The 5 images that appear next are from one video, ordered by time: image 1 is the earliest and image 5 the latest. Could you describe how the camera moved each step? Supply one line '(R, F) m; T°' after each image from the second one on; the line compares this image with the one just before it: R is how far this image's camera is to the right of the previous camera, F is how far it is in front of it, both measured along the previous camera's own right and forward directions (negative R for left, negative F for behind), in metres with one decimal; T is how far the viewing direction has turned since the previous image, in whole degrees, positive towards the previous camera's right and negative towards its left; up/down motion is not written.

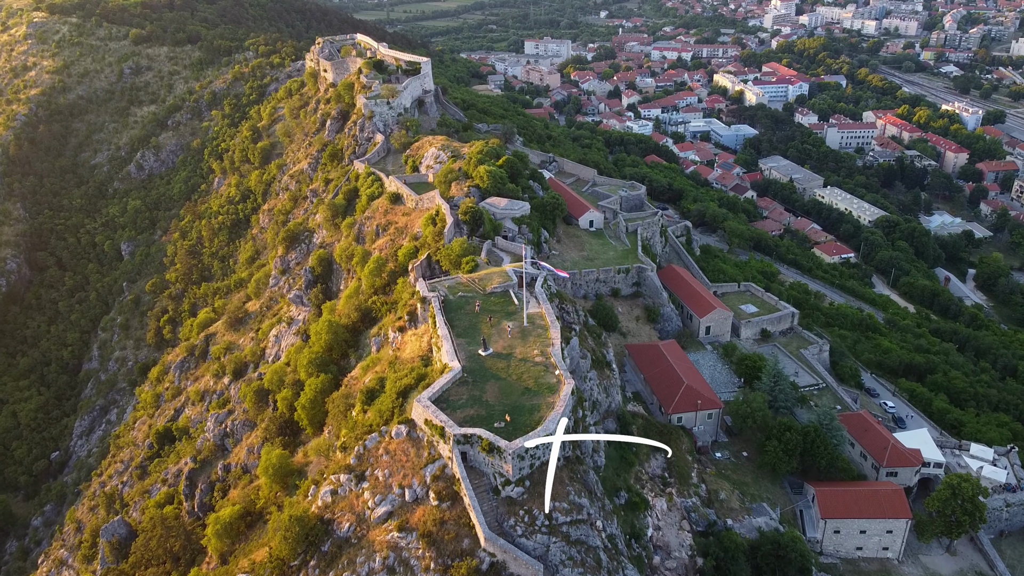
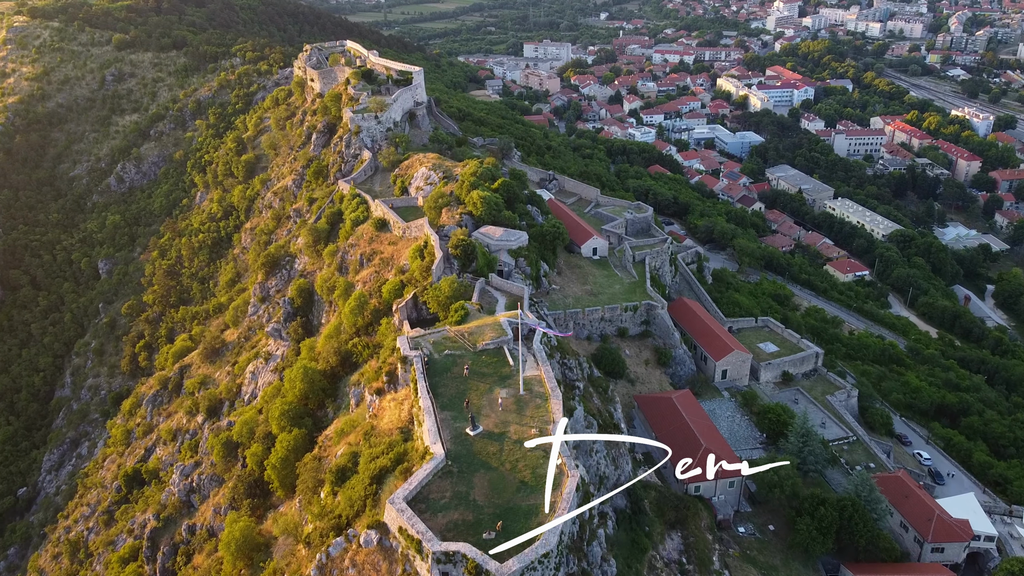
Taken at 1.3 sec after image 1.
(+0.1, +3.2) m; 0°
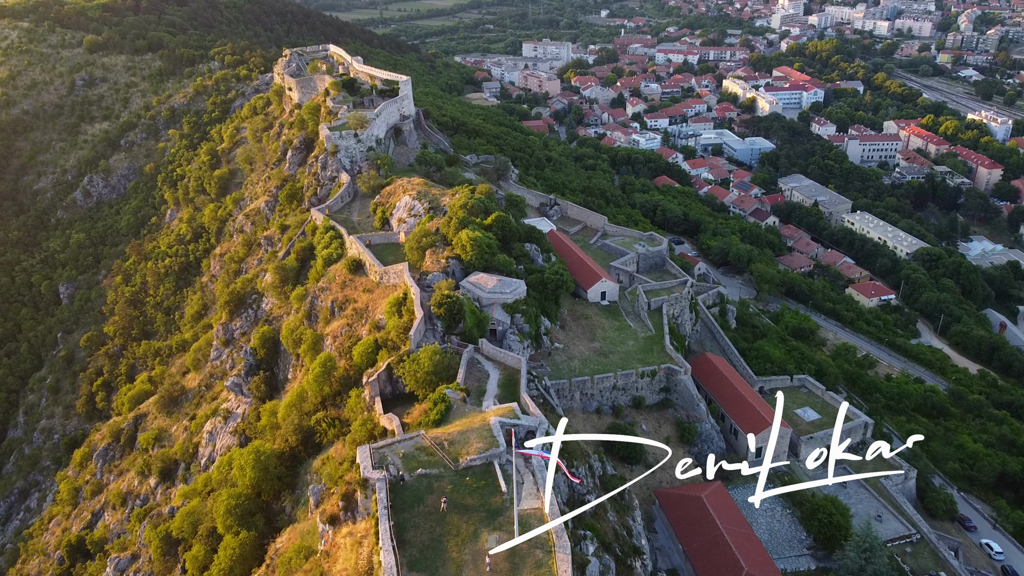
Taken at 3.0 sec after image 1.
(+0.1, +4.8) m; 0°
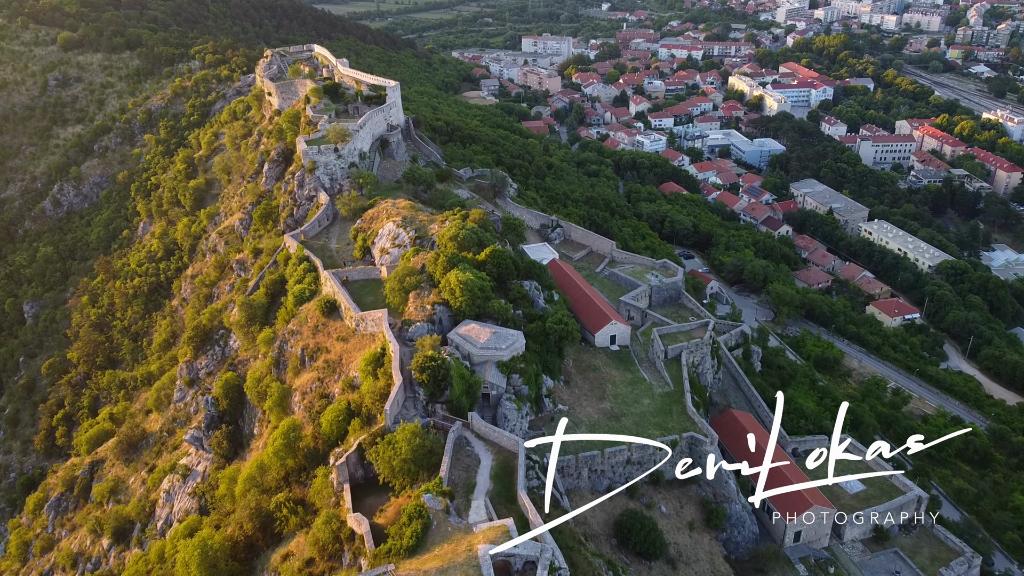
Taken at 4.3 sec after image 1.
(+0.1, +3.9) m; 0°
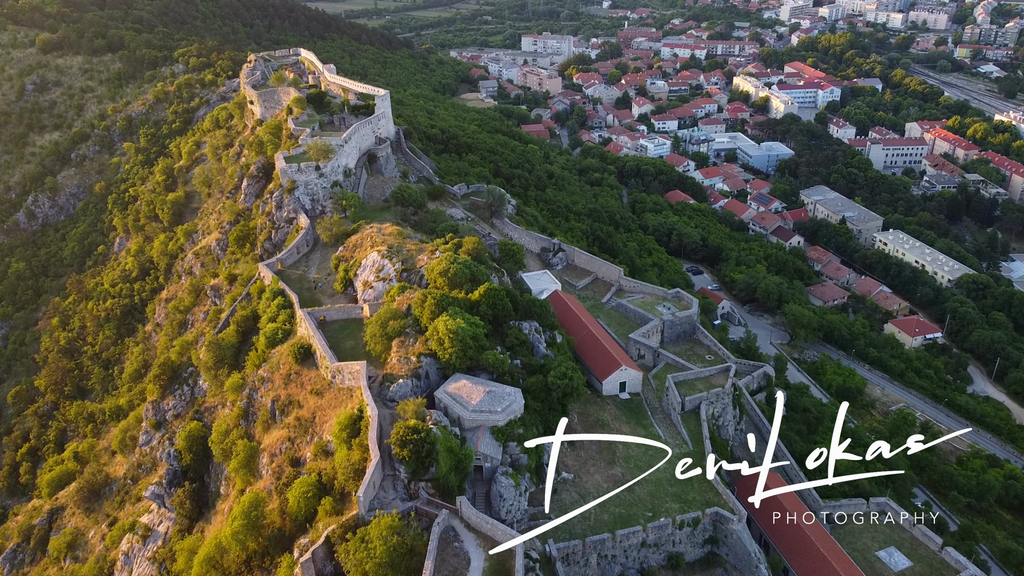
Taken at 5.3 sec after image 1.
(+0.1, +3.0) m; 0°
